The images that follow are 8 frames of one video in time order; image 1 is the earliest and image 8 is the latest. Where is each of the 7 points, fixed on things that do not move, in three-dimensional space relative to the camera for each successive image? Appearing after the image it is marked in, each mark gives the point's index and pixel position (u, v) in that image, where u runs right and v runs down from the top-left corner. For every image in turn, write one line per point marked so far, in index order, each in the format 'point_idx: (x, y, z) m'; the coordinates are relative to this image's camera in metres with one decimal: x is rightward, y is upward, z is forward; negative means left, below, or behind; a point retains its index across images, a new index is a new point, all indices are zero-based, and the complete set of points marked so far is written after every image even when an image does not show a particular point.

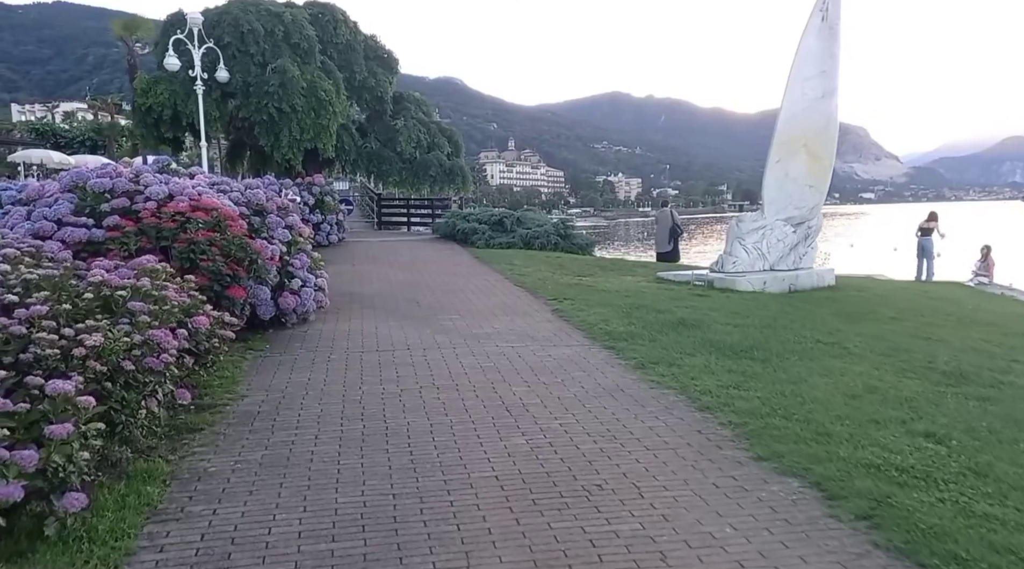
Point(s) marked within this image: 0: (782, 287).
0: (+5.1, 0.0, +14.8) m
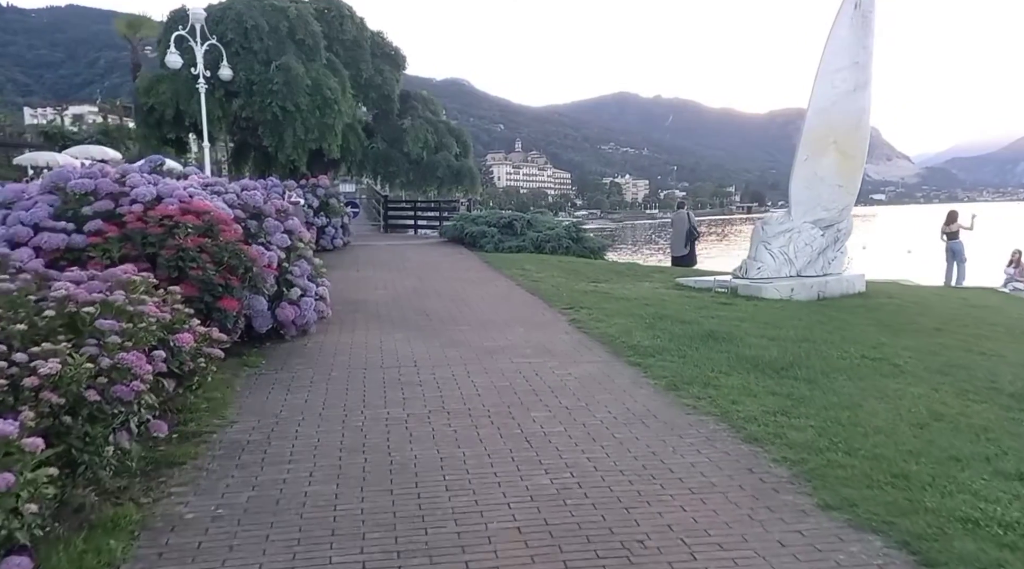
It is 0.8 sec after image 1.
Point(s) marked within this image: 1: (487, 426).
0: (+5.3, -0.2, +14.1) m
1: (-0.2, -1.0, +5.4) m
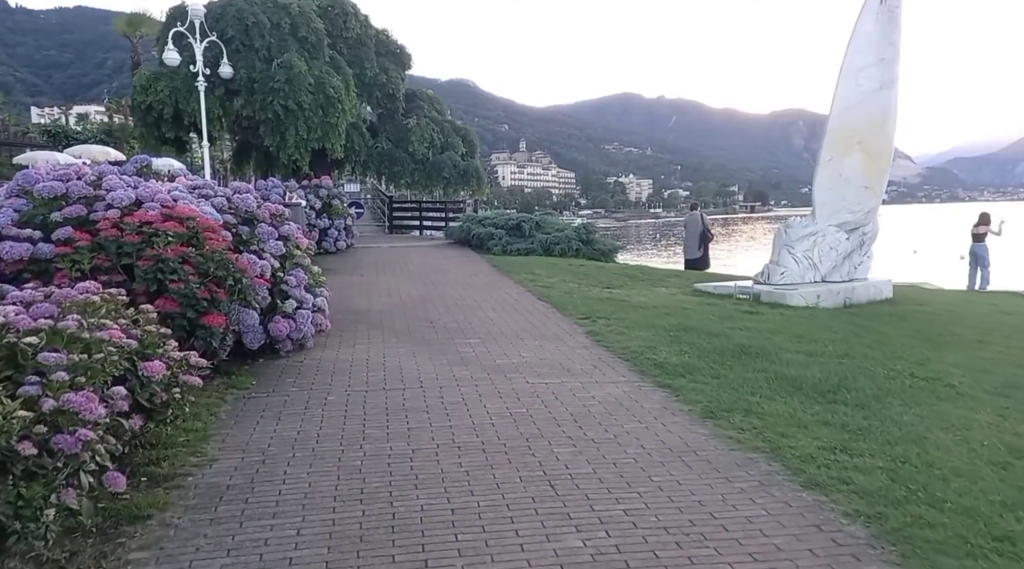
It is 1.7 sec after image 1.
0: (+5.5, -0.3, +13.3) m
1: (0.0, -1.1, +4.7) m
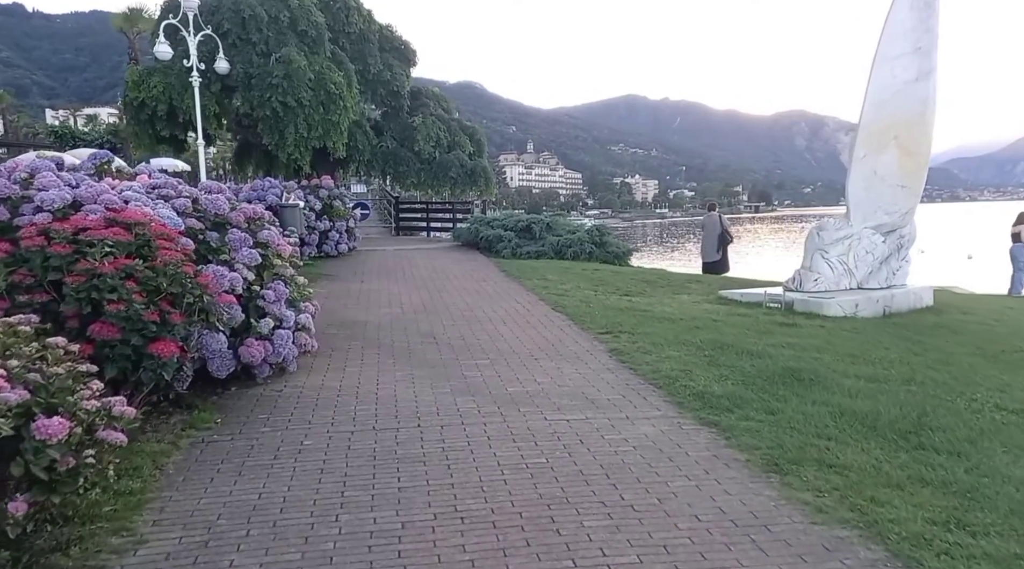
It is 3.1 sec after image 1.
0: (+5.6, -0.4, +12.2) m
1: (0.0, -1.2, +3.6) m
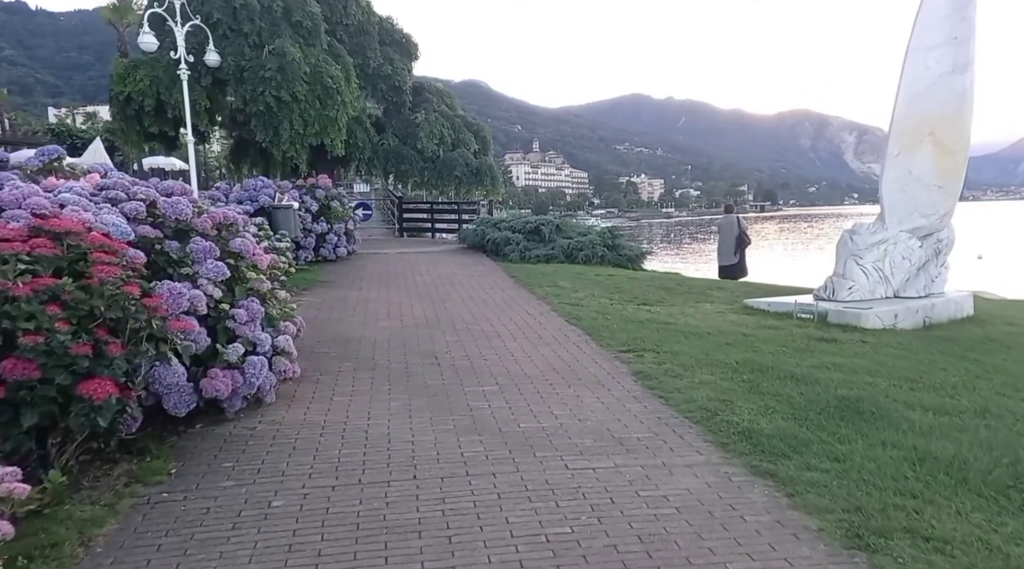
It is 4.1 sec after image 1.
0: (+5.8, -0.5, +11.2) m
1: (+0.1, -1.4, +2.6) m
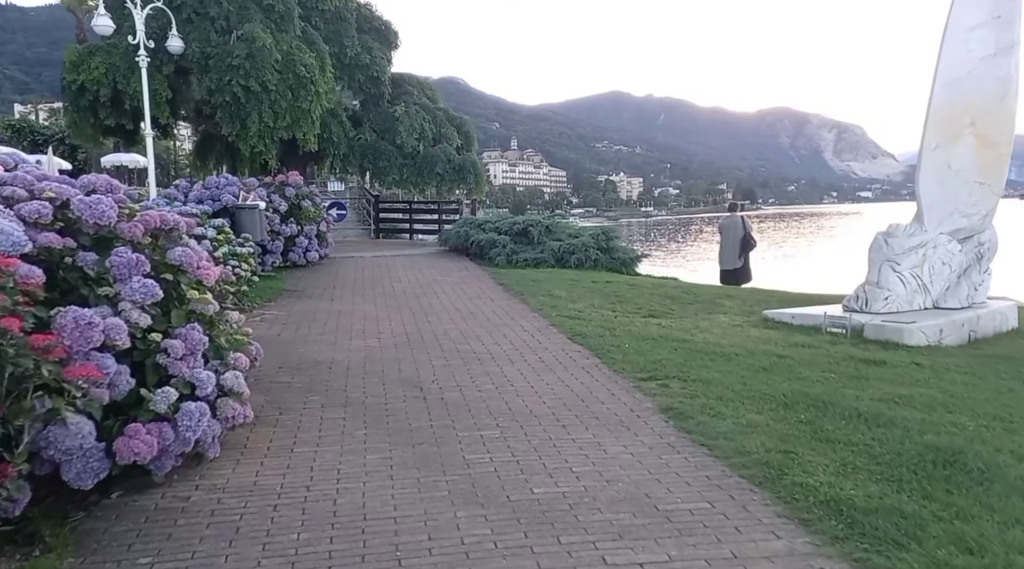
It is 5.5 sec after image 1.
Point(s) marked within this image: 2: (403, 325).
0: (+5.7, -0.6, +10.0) m
1: (+0.3, -1.5, +1.3) m
2: (-1.4, -0.5, +10.0) m
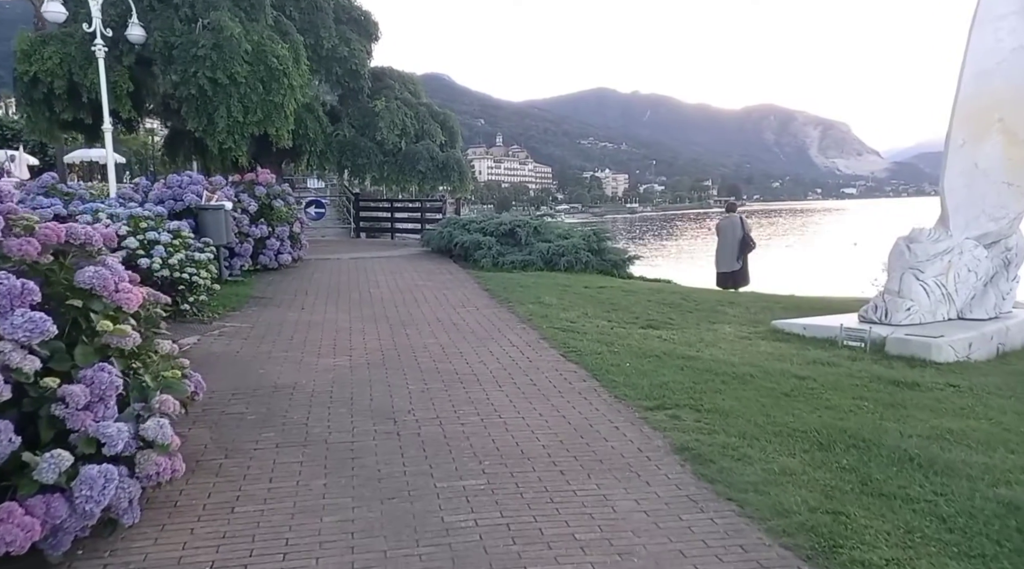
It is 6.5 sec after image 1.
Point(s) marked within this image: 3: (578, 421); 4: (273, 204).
0: (+5.5, -0.8, +9.1) m
1: (+0.3, -1.7, +0.4) m
2: (-1.6, -0.6, +9.0) m
3: (+0.5, -1.0, +5.9) m
4: (-4.6, +1.6, +15.1) m
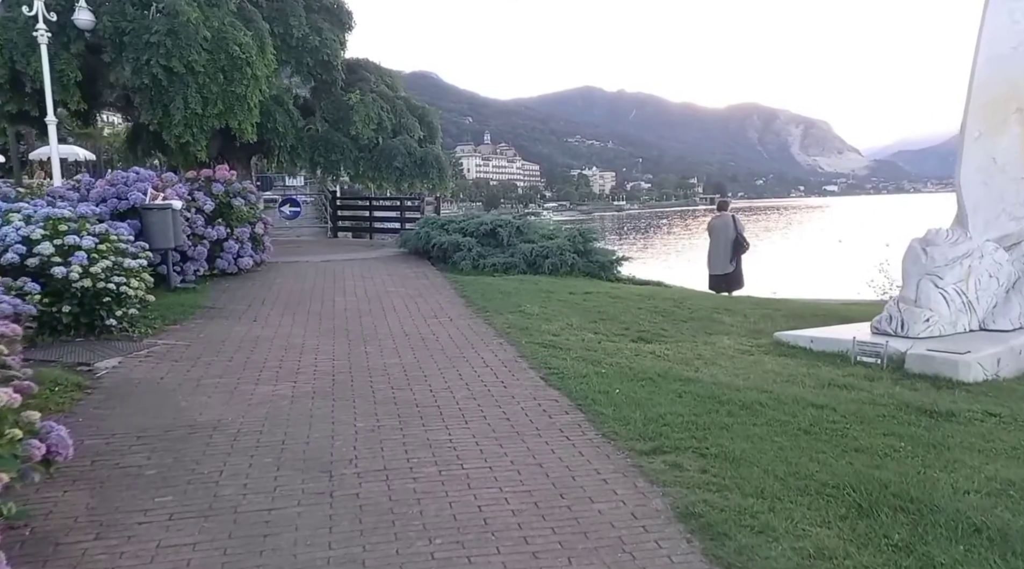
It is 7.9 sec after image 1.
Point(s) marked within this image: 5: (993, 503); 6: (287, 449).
0: (+5.3, -0.8, +8.1) m
1: (+0.1, -1.8, -0.7) m
2: (-1.8, -0.7, +7.9) m
3: (+0.3, -1.1, +4.8) m
4: (-5.0, +1.4, +13.9) m
5: (+2.6, -1.2, +4.2) m
6: (-1.5, -1.1, +5.2) m
